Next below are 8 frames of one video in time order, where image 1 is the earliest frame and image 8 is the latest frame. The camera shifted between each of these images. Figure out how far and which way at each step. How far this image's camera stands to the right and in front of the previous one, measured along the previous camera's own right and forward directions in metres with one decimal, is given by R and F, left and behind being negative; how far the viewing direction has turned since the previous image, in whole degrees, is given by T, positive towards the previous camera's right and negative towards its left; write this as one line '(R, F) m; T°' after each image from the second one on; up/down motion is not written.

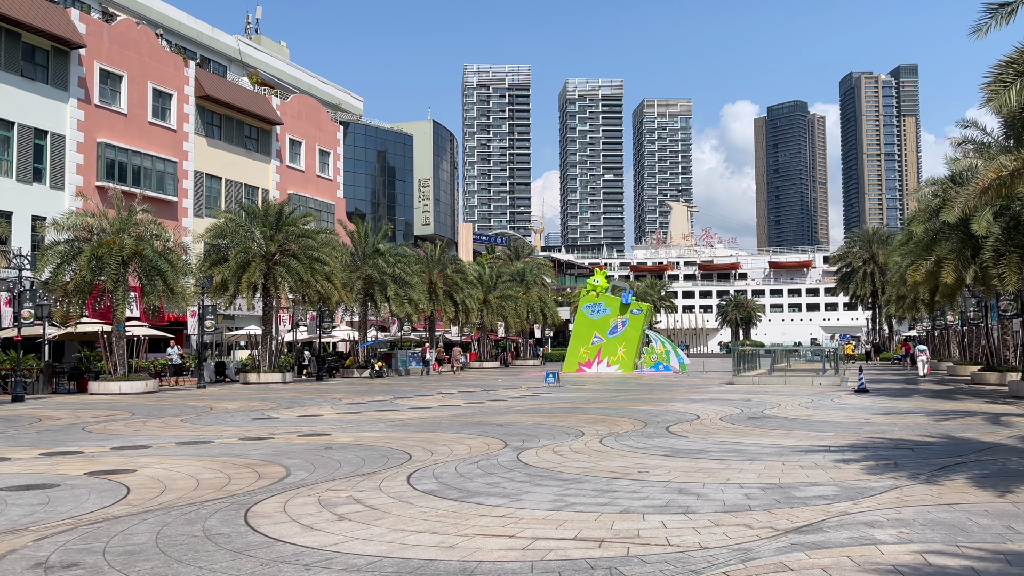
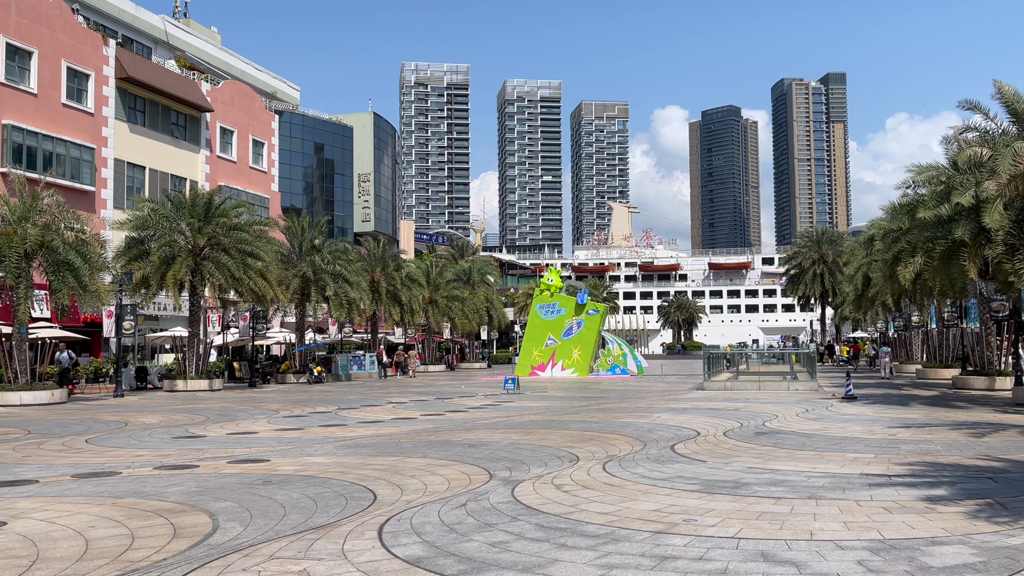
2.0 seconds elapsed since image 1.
(-0.6, +2.5) m; +4°
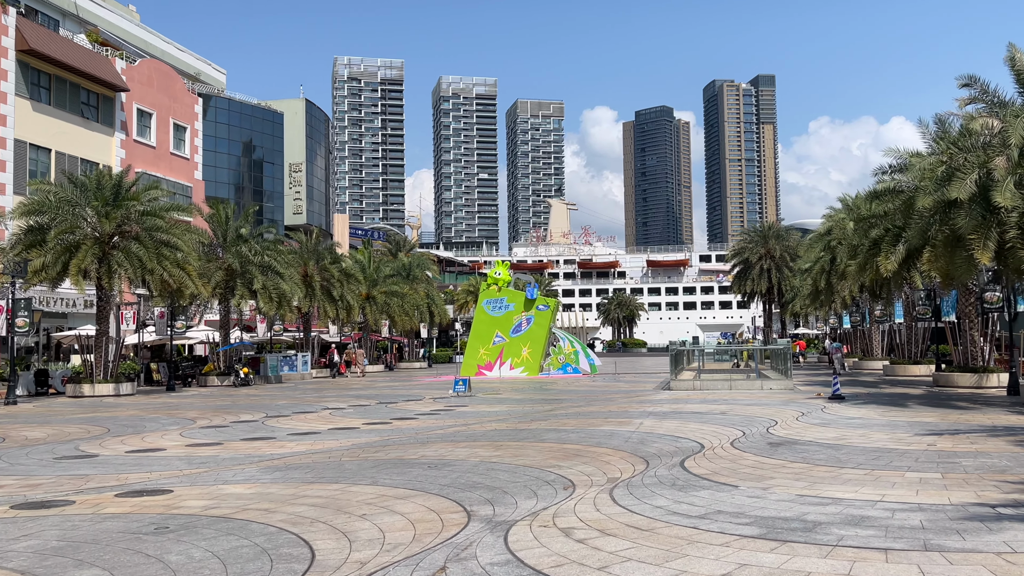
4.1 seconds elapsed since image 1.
(-0.5, +2.7) m; +4°
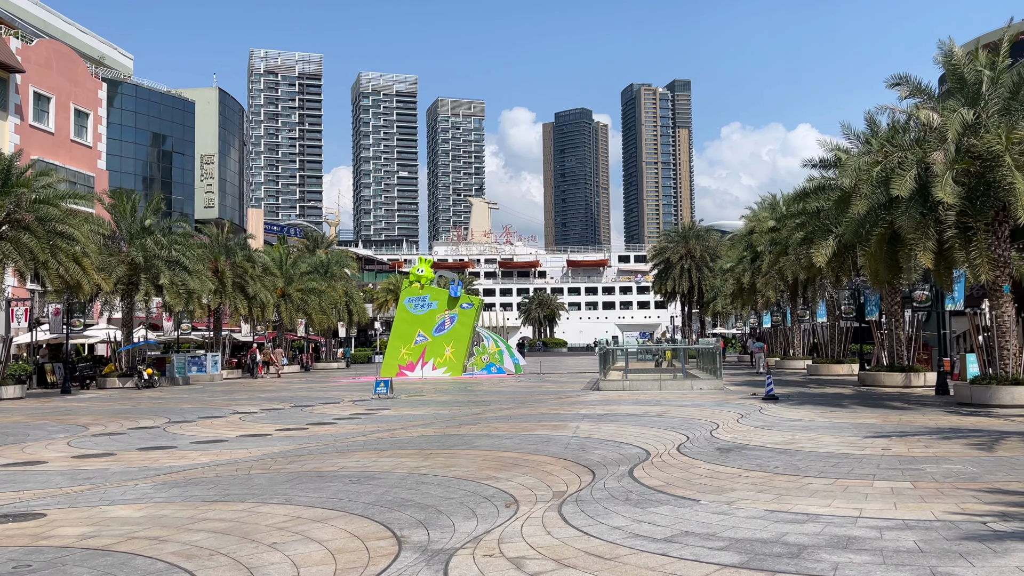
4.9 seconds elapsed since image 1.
(-0.2, +1.1) m; +5°
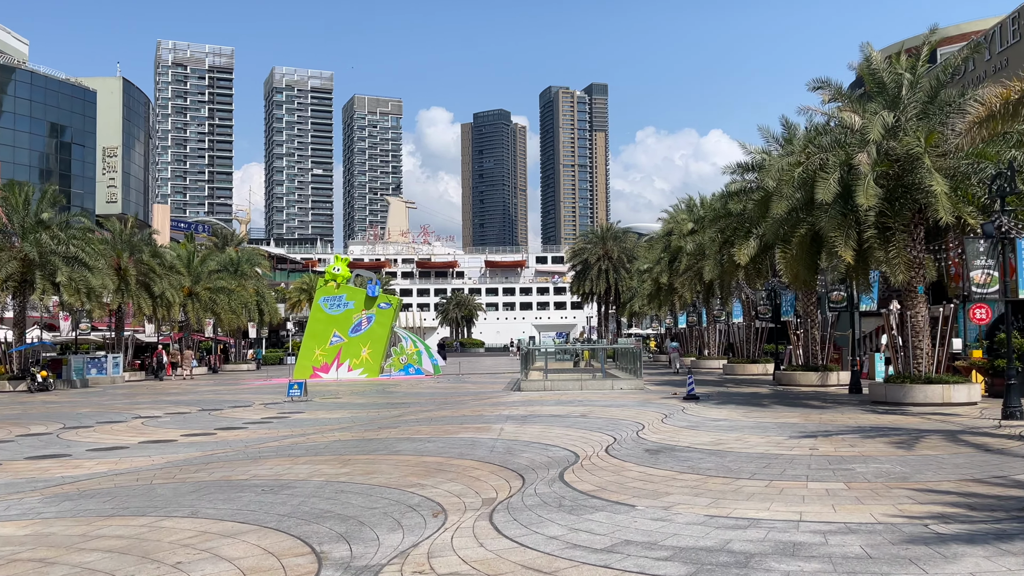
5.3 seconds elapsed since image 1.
(-0.1, +0.5) m; +5°
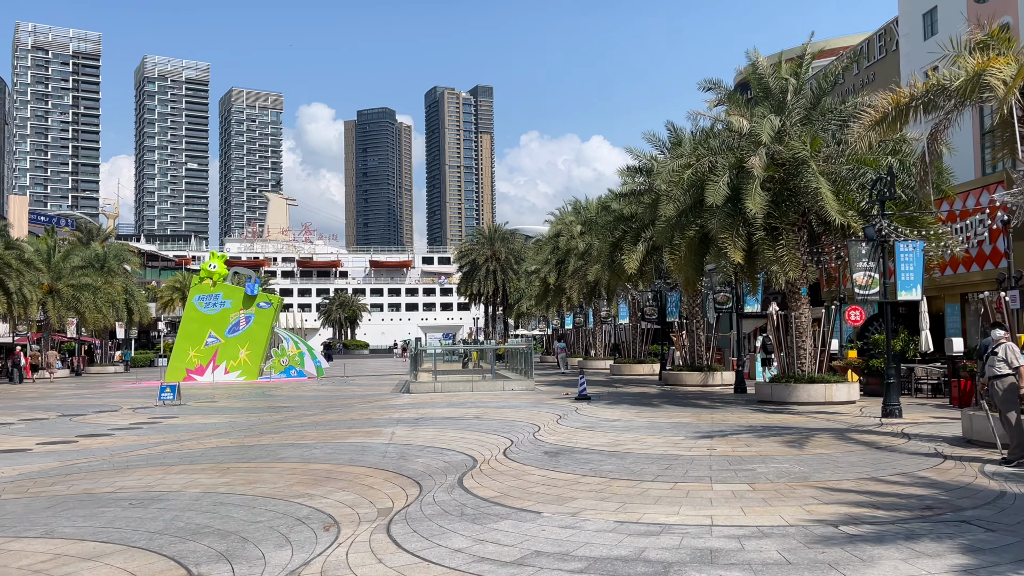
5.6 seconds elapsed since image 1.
(-0.1, +0.5) m; +8°
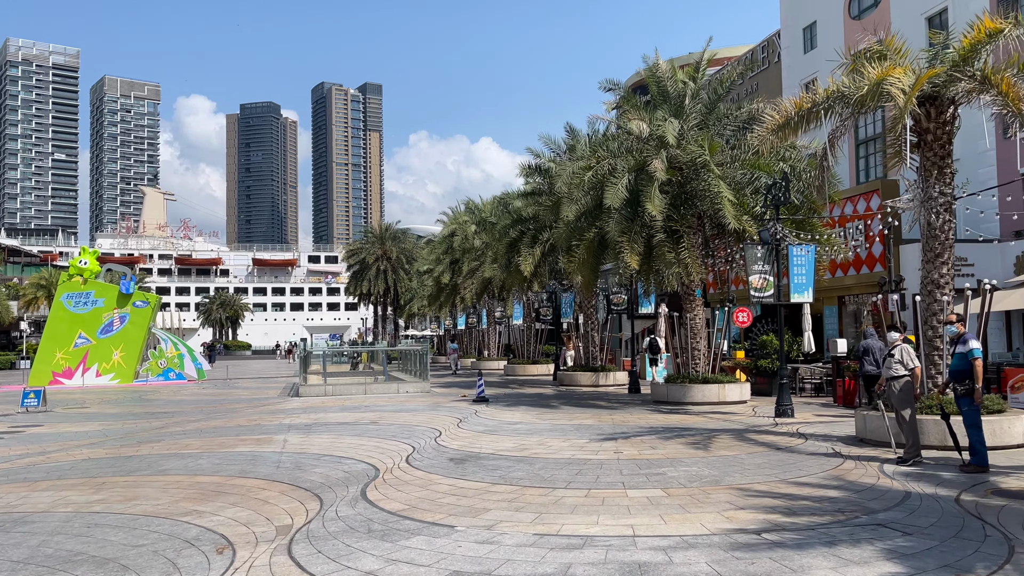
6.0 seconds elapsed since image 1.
(-0.2, +0.4) m; +7°
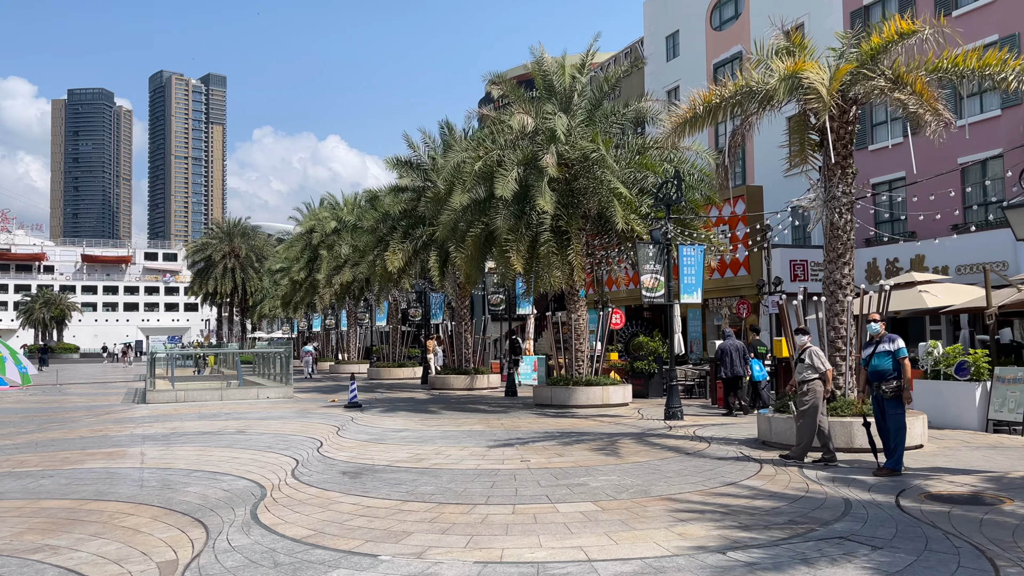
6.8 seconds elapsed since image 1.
(-0.6, +0.9) m; +10°
